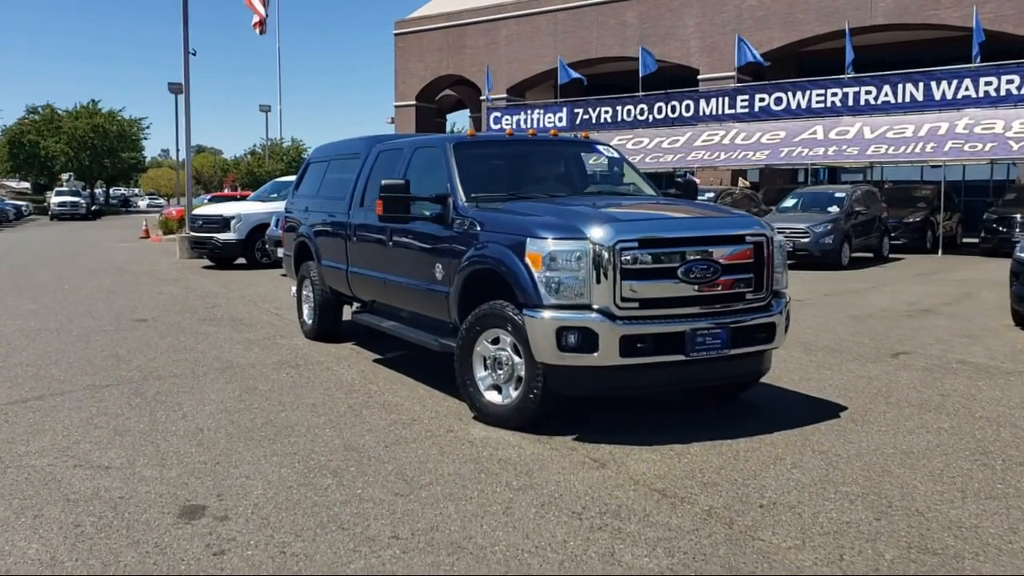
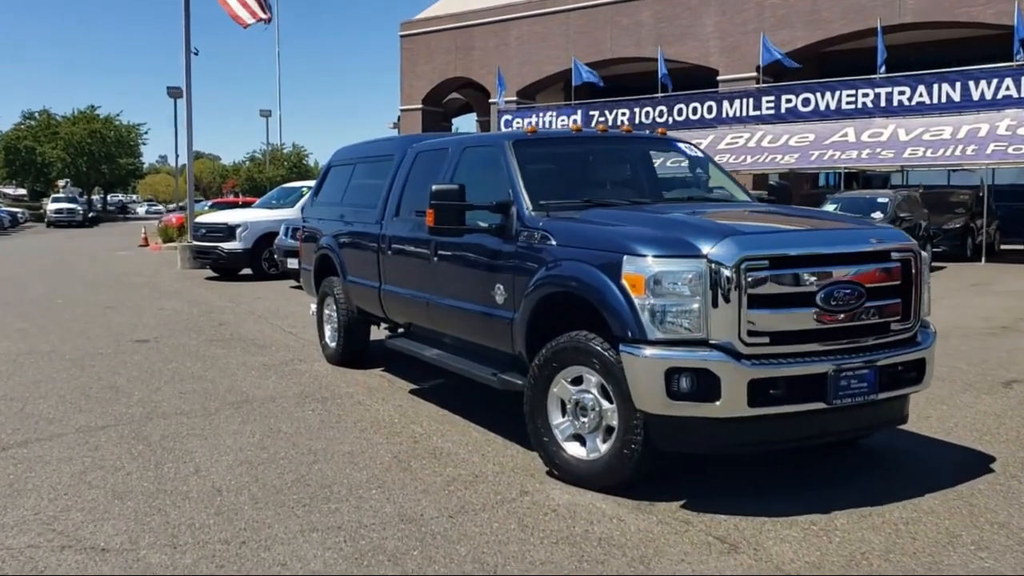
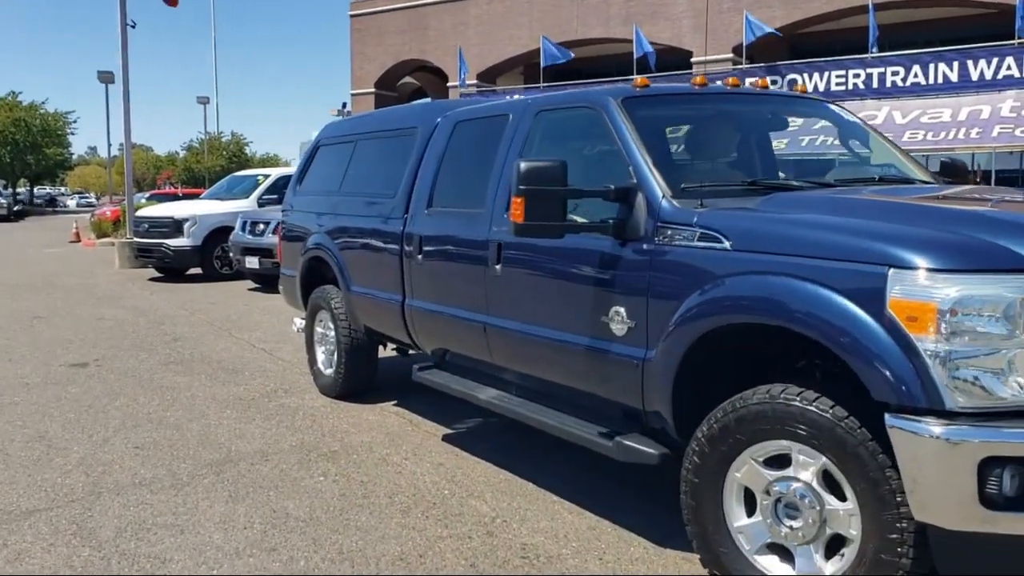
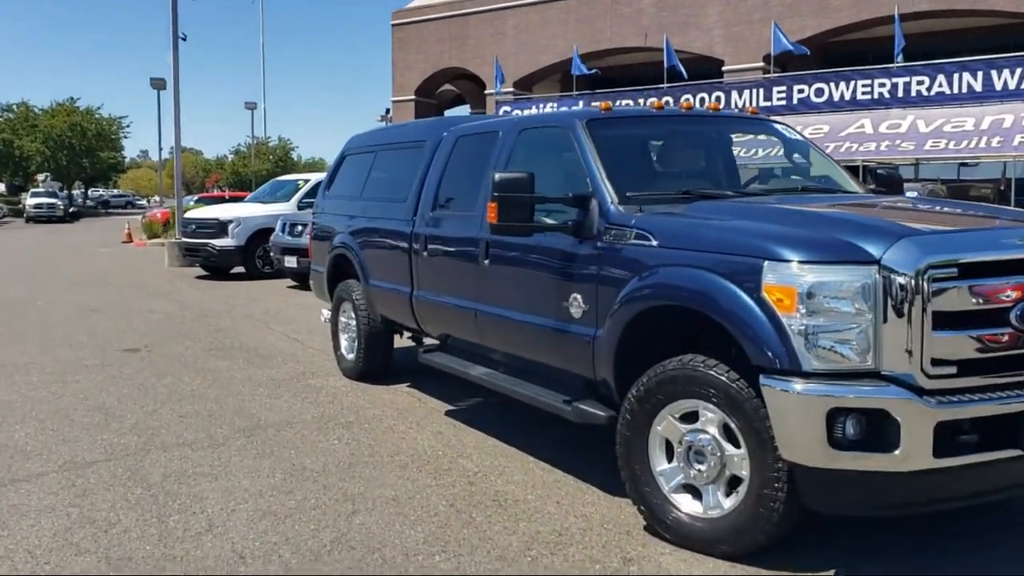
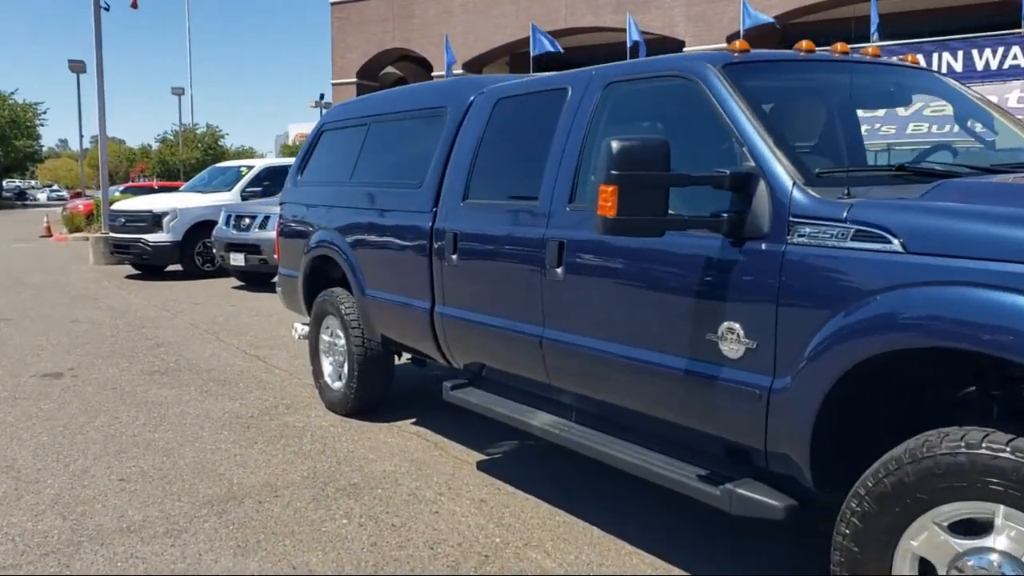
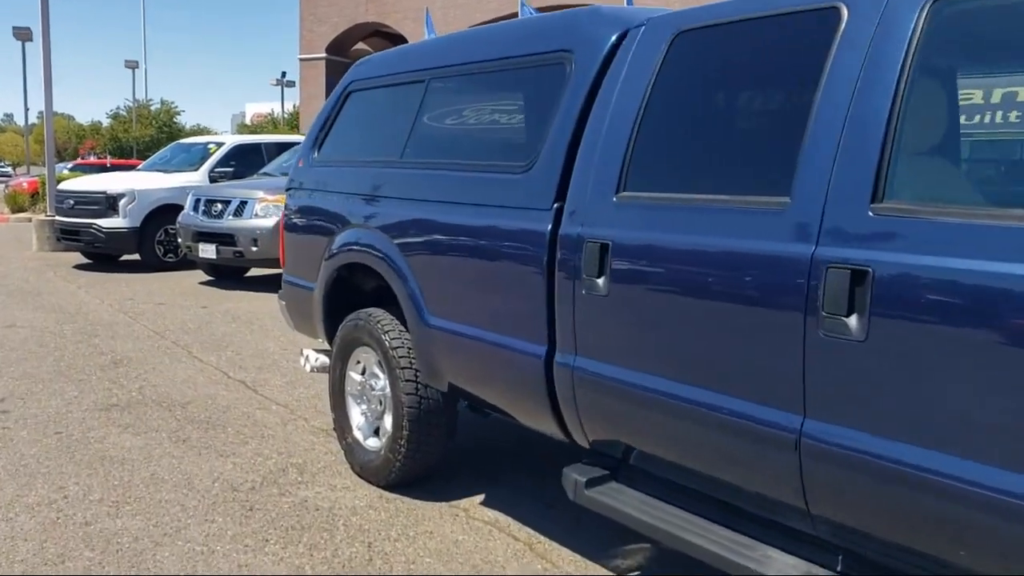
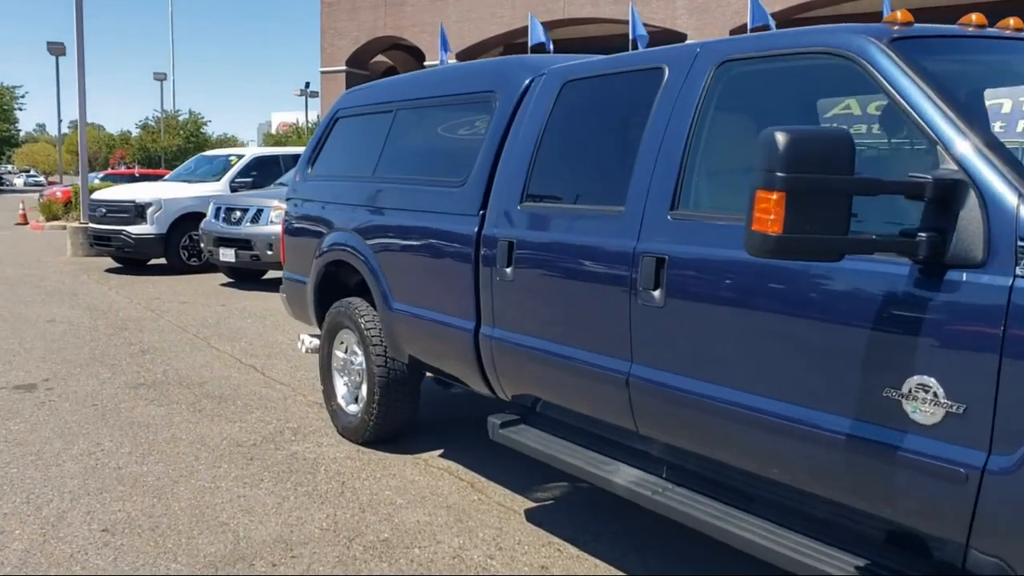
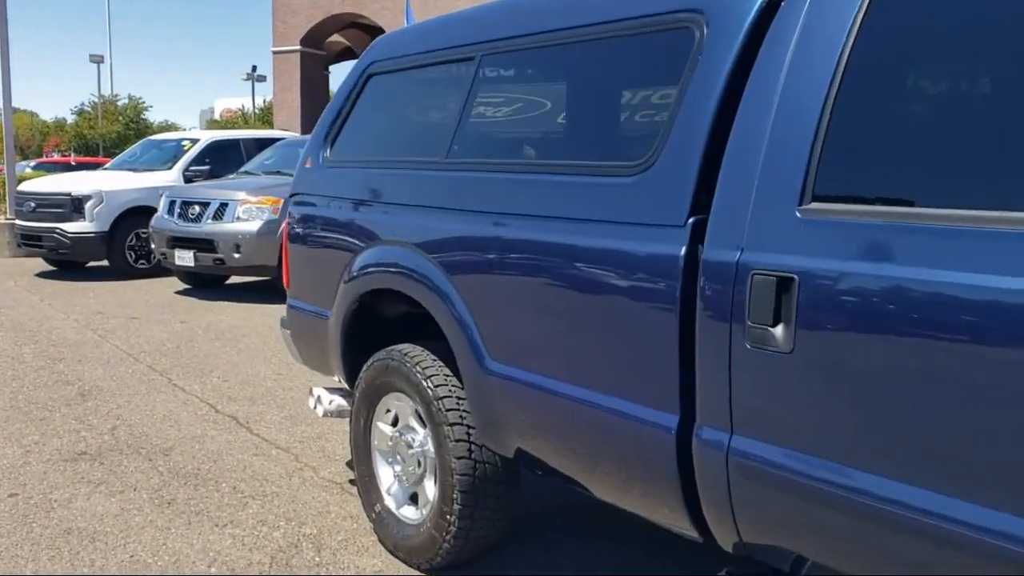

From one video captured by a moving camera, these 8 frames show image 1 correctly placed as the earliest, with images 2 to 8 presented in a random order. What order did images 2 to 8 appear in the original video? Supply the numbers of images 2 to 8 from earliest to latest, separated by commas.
2, 4, 3, 5, 7, 6, 8
